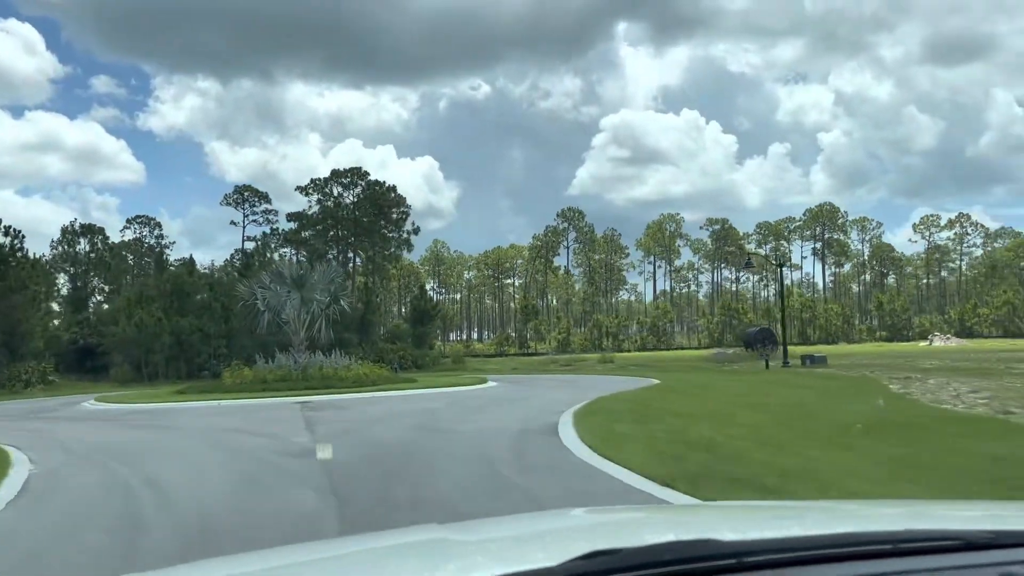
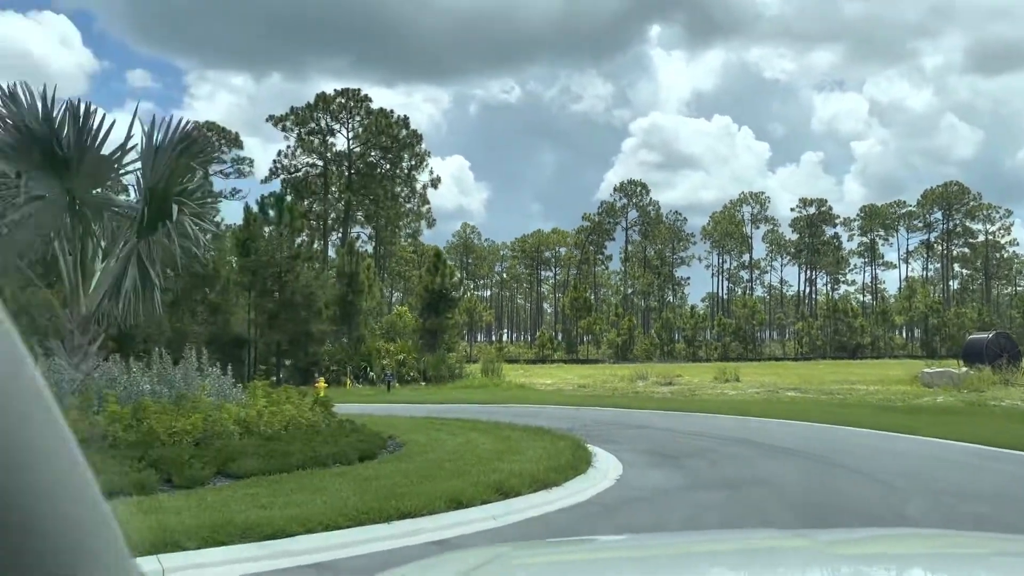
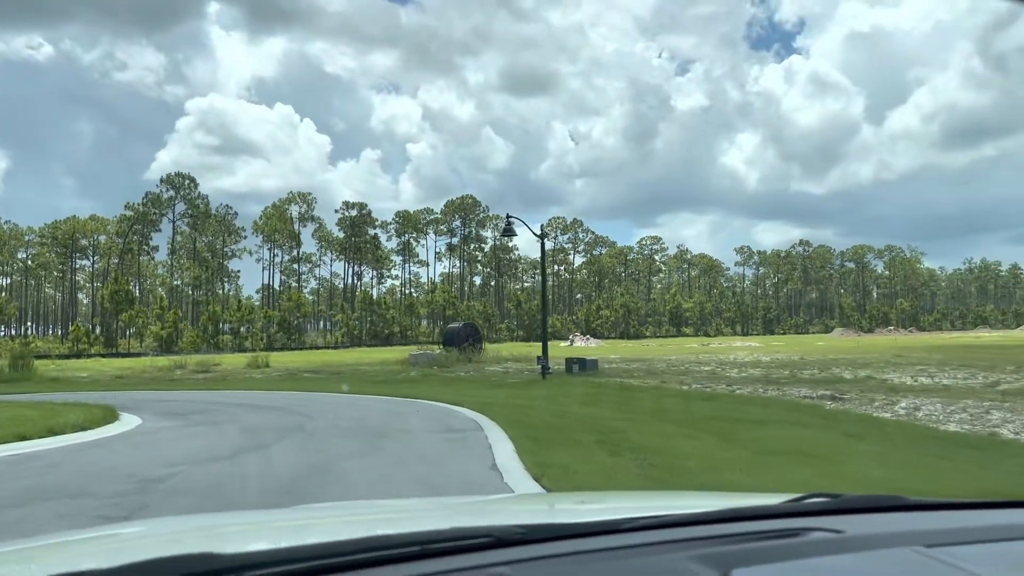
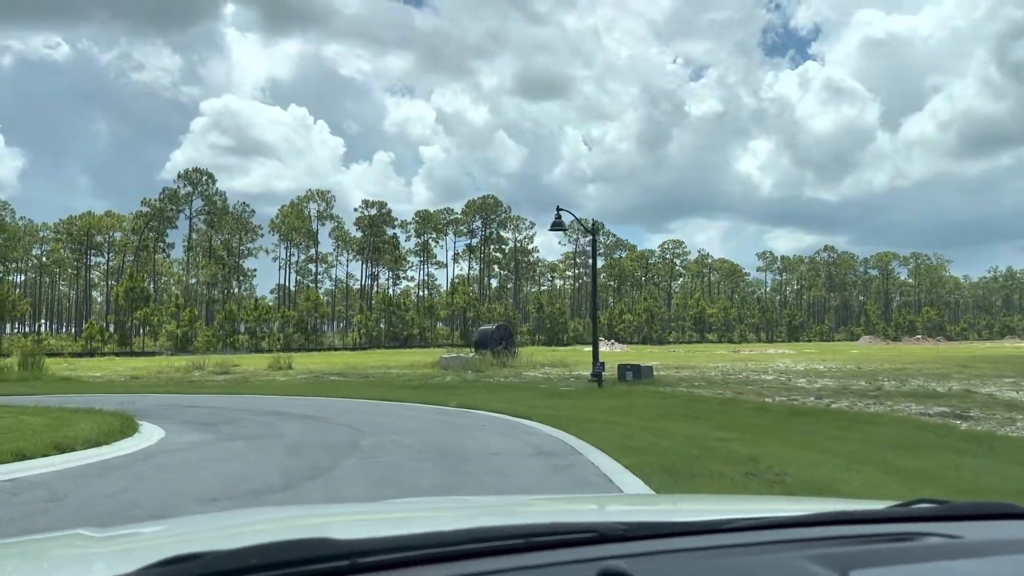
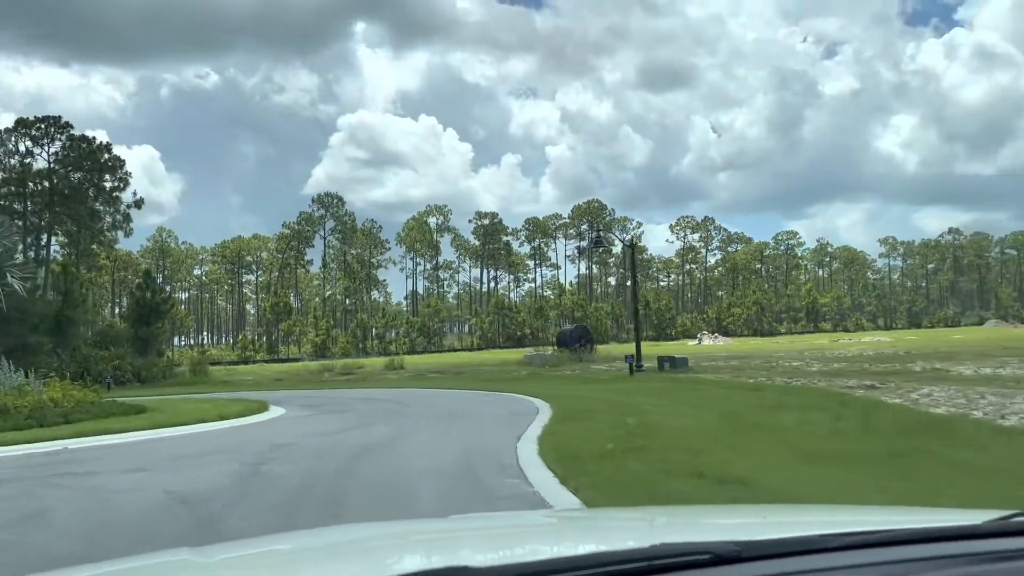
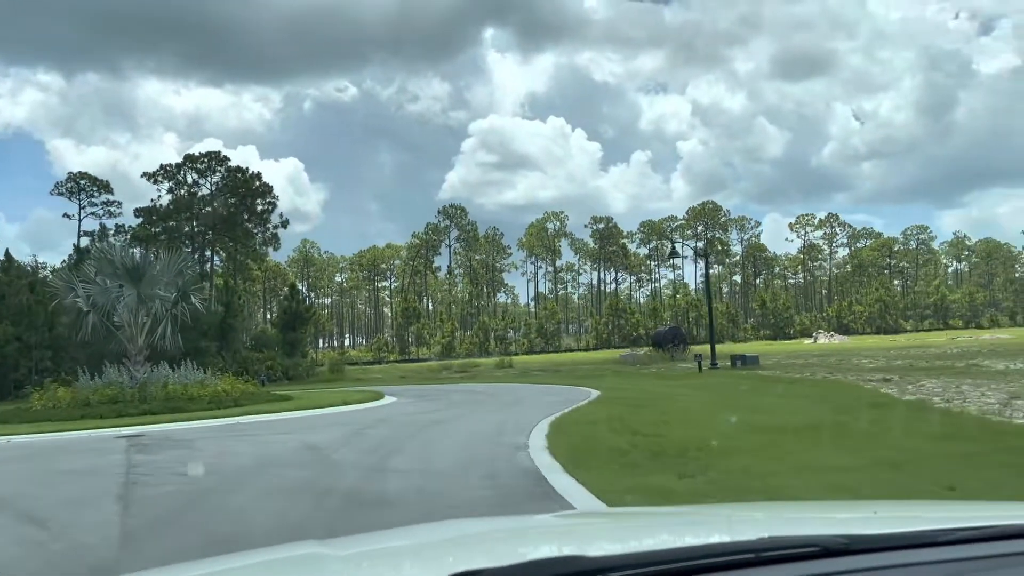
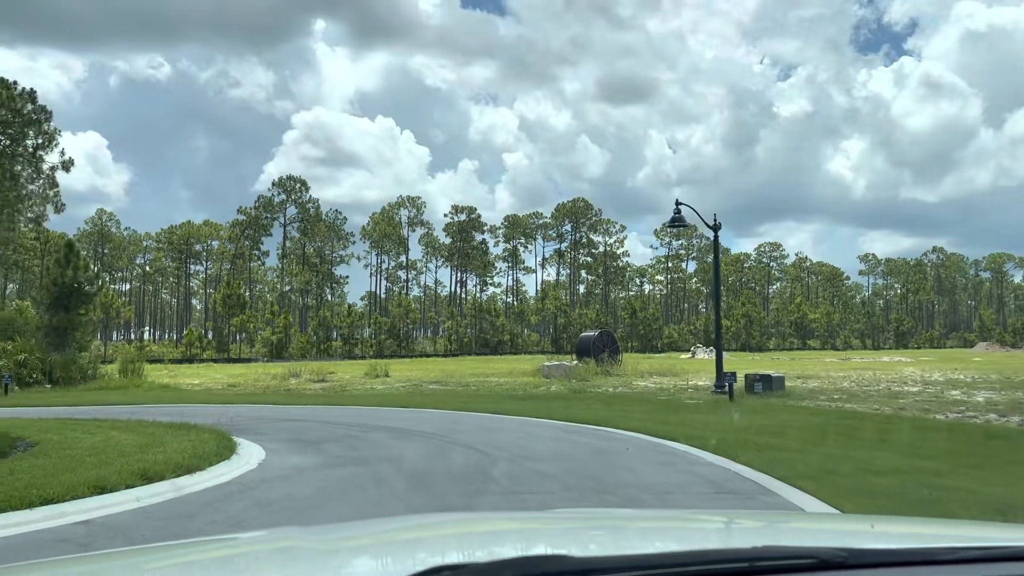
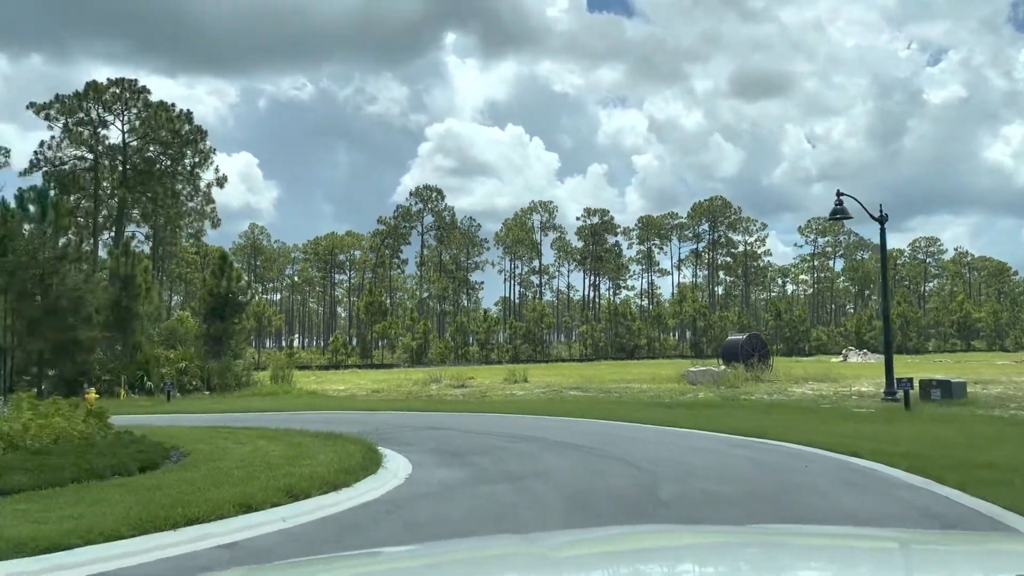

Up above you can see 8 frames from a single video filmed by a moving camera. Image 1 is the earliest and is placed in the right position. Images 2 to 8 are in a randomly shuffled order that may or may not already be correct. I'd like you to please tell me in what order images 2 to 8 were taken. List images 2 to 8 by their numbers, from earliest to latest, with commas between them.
6, 5, 3, 4, 7, 8, 2
